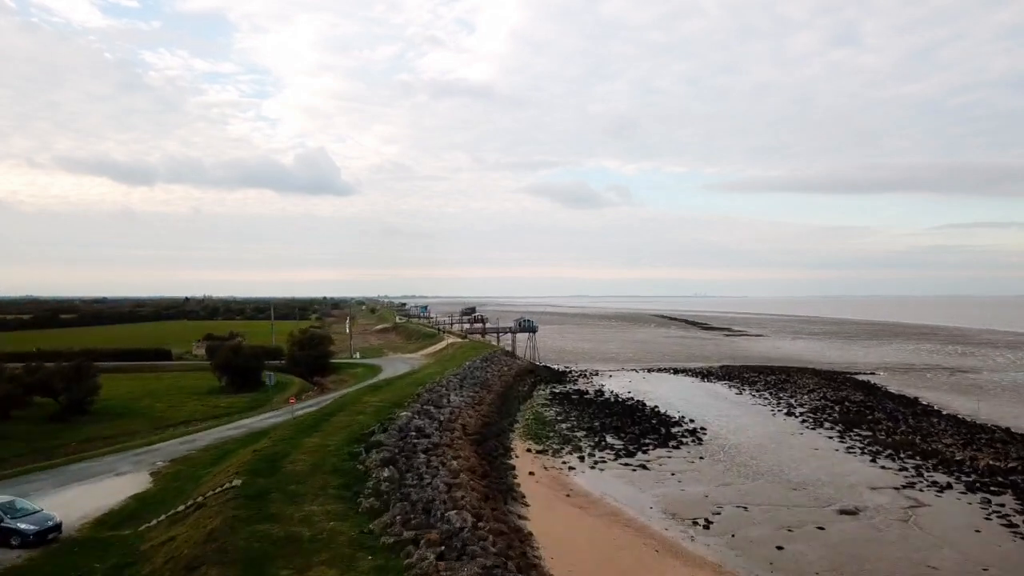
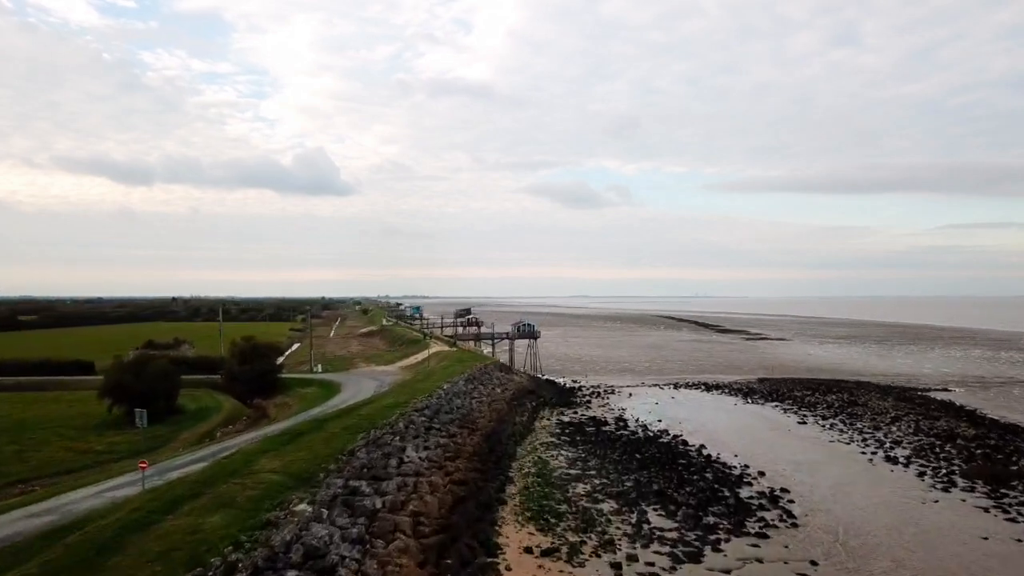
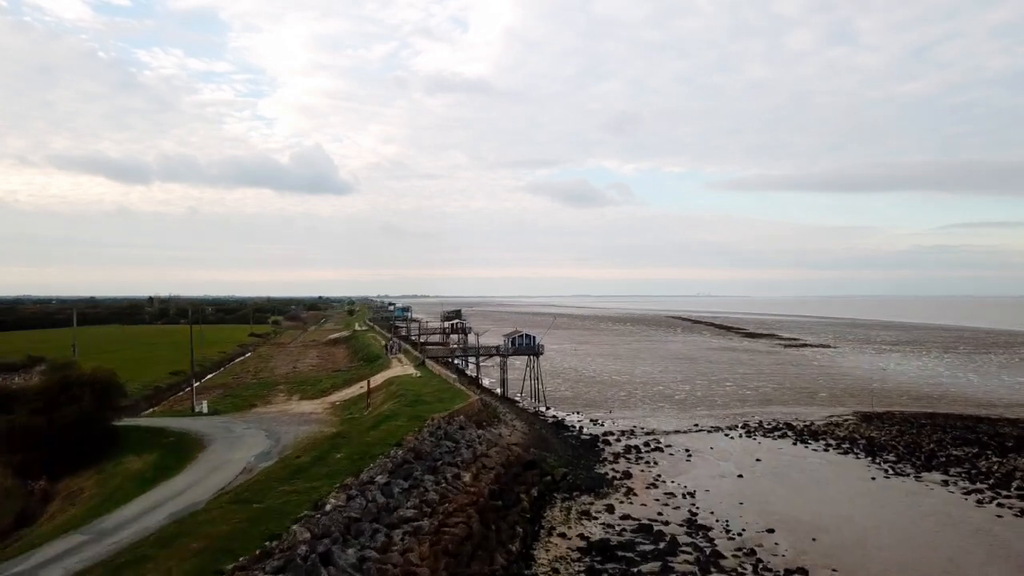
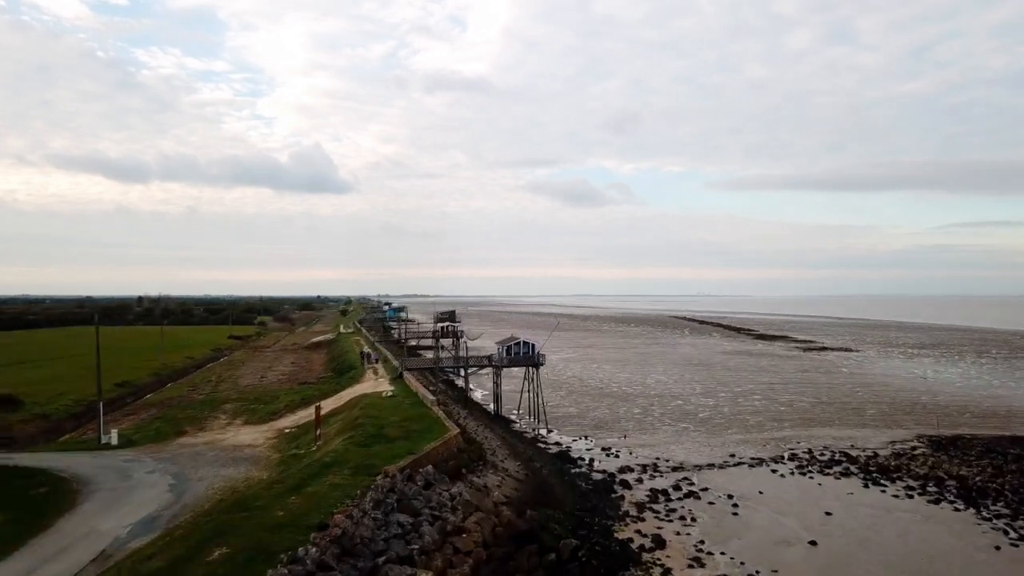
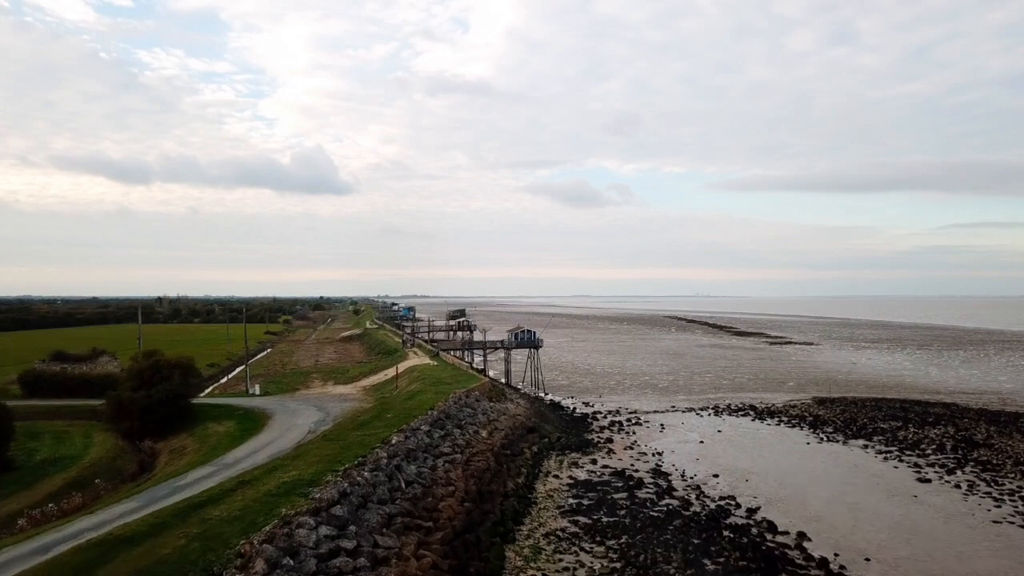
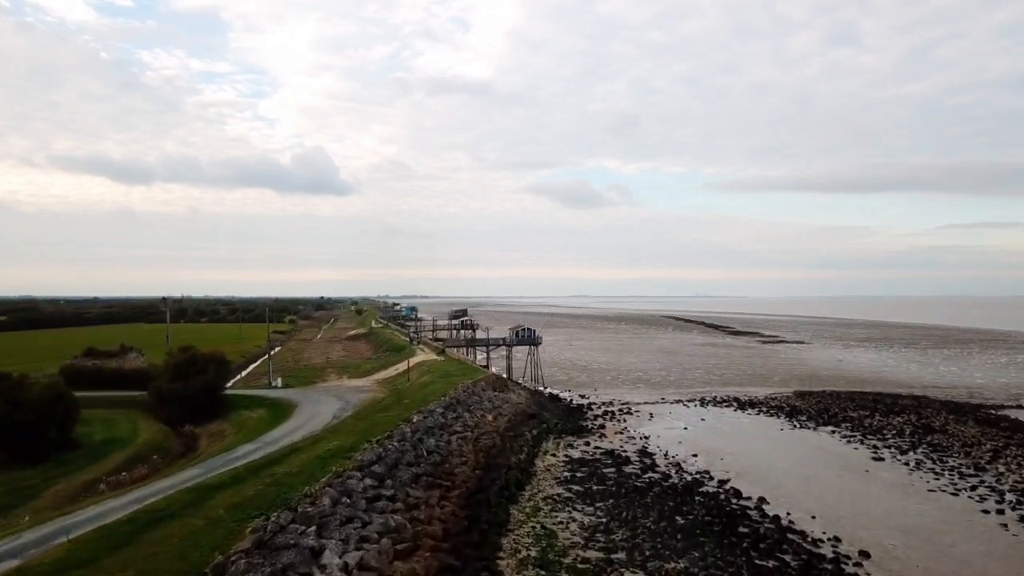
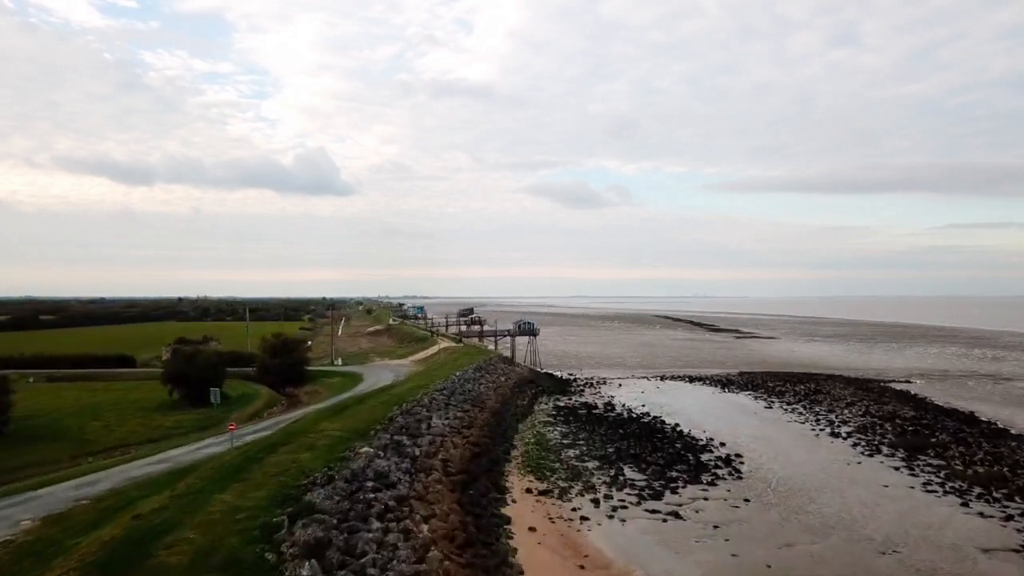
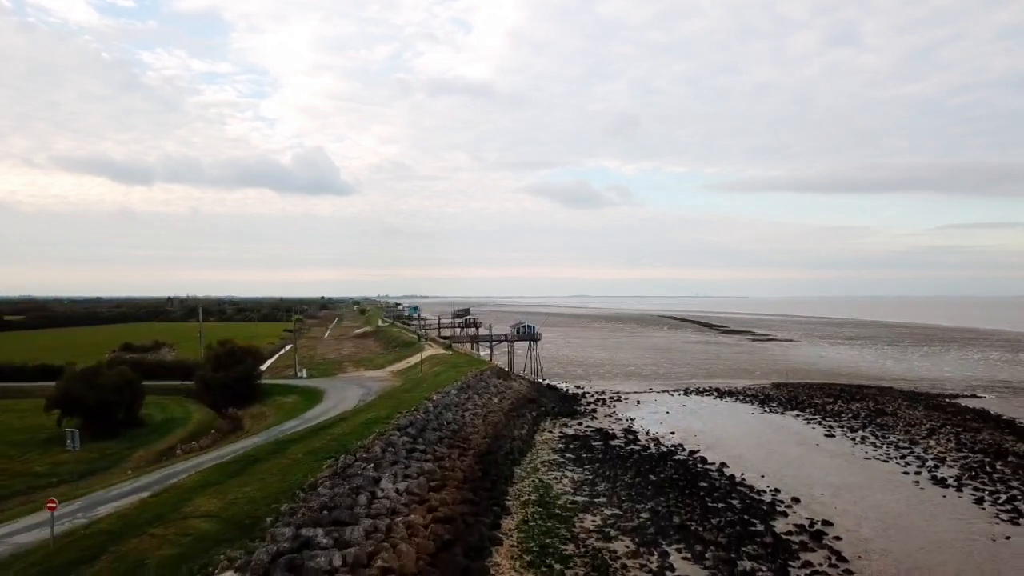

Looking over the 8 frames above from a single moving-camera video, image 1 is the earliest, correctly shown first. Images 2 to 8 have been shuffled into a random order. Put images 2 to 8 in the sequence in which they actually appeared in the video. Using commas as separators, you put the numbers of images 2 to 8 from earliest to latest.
7, 2, 8, 6, 5, 3, 4
